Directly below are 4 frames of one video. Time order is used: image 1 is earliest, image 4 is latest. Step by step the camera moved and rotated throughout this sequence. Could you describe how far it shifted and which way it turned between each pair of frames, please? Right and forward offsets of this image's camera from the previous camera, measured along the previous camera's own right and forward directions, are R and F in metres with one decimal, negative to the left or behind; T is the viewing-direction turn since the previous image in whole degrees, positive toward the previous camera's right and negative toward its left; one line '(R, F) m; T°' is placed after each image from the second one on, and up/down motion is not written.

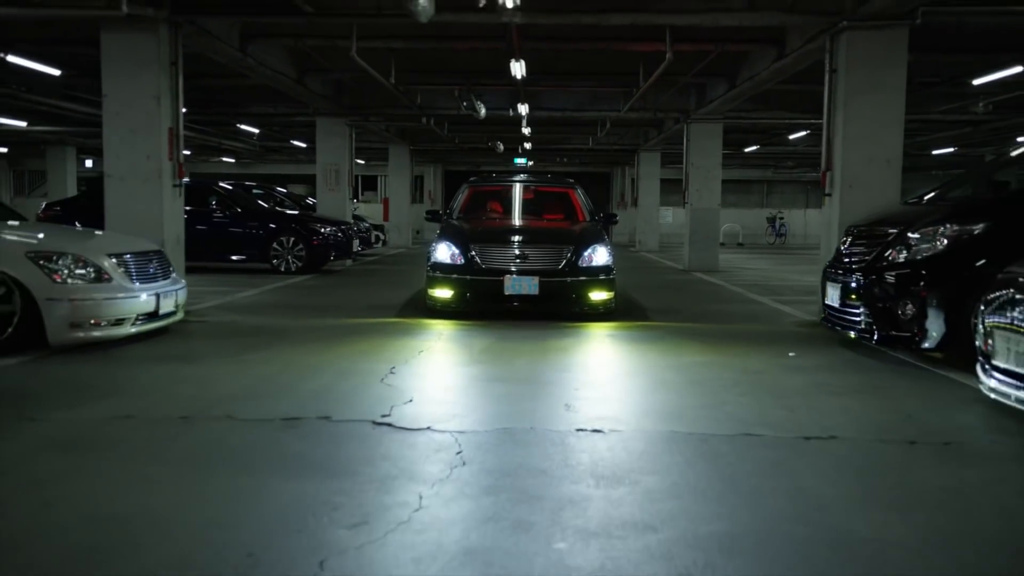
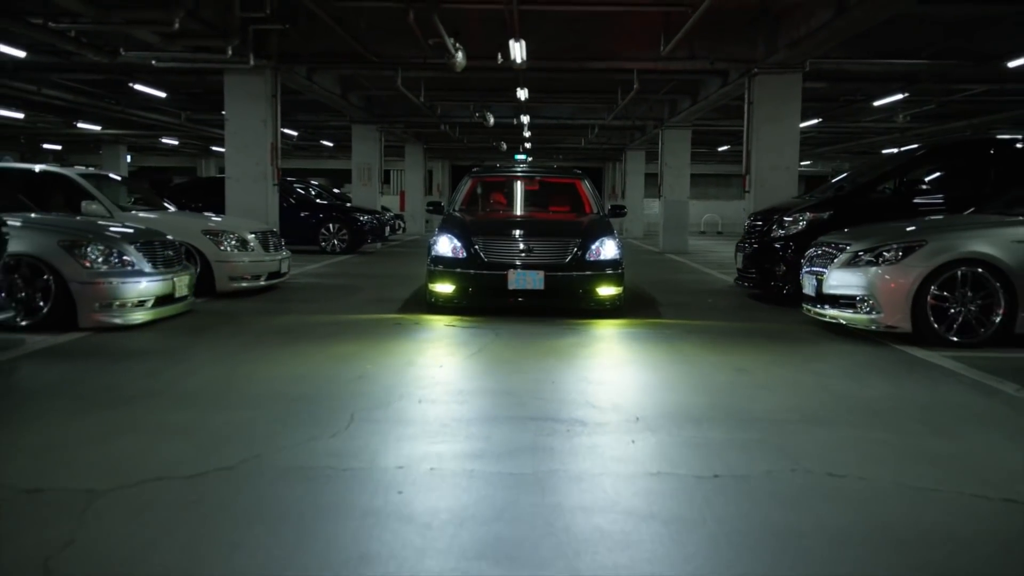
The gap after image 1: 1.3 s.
(-0.1, -3.6) m; 0°
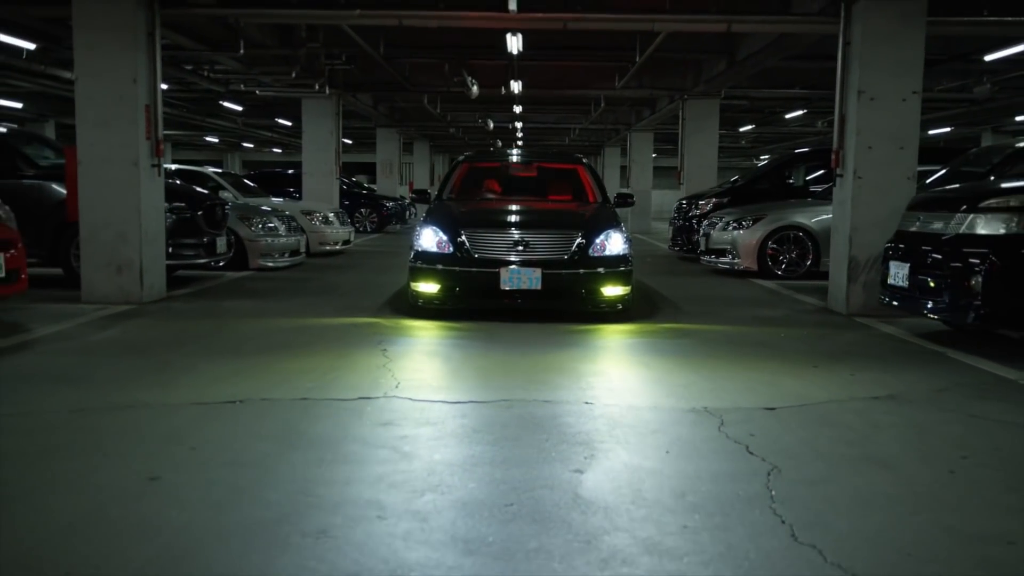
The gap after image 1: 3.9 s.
(-0.2, -4.8) m; +1°
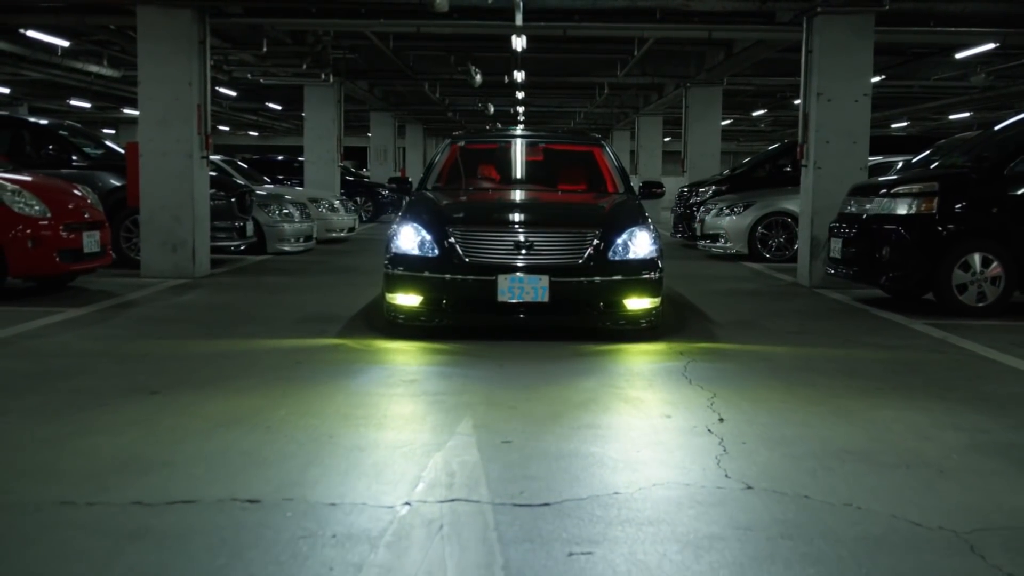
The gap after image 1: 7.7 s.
(0.0, -1.3) m; 0°
